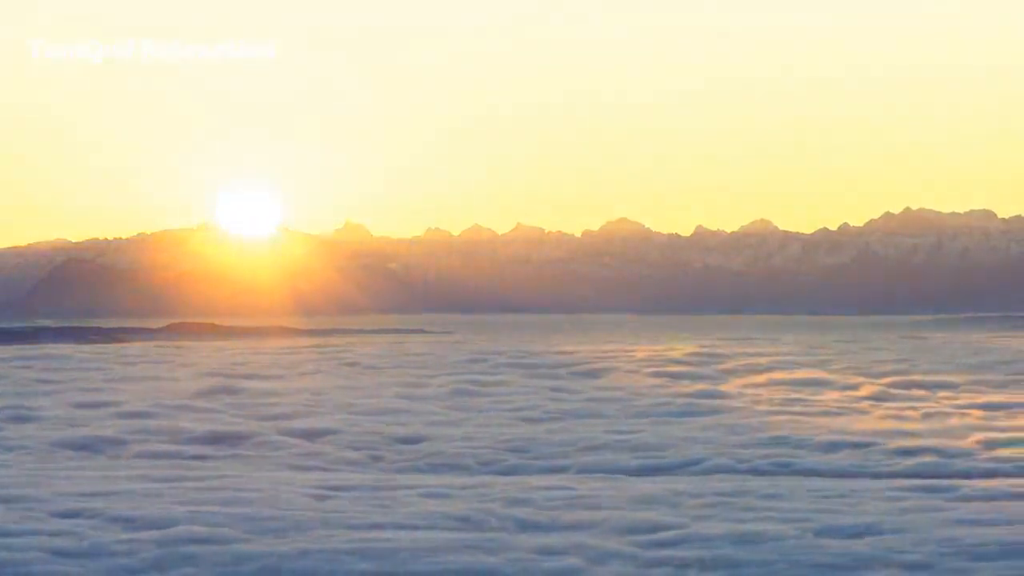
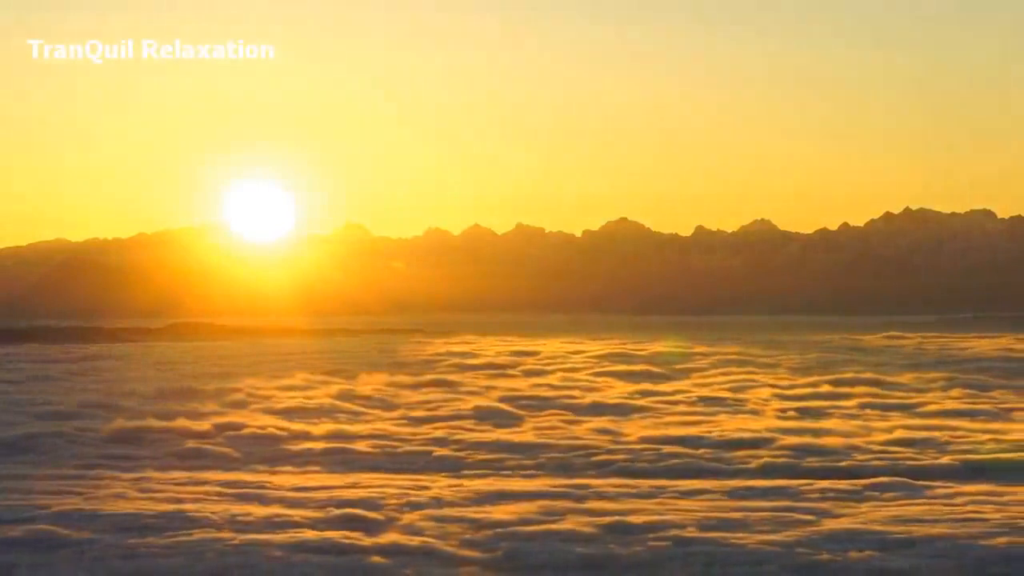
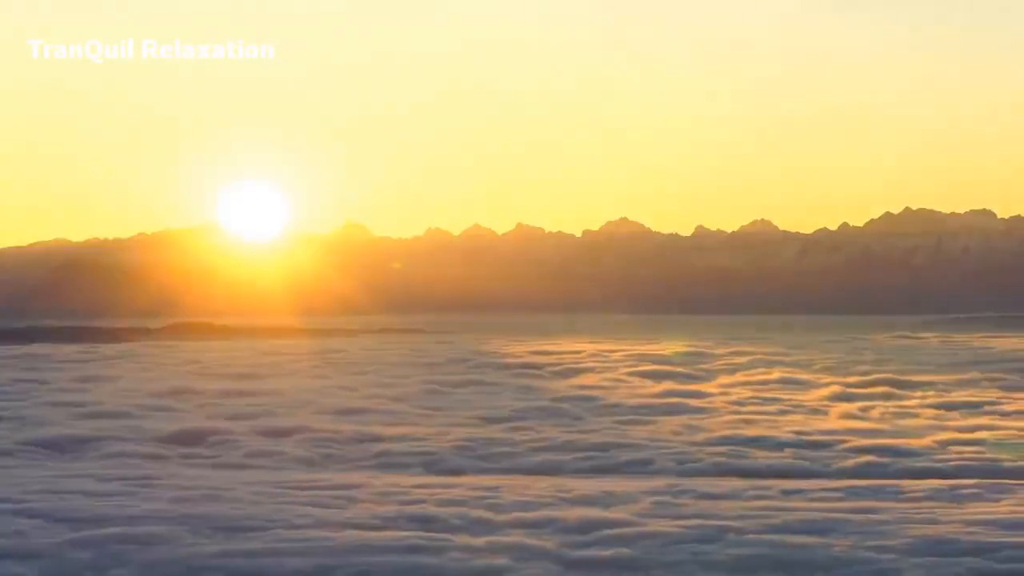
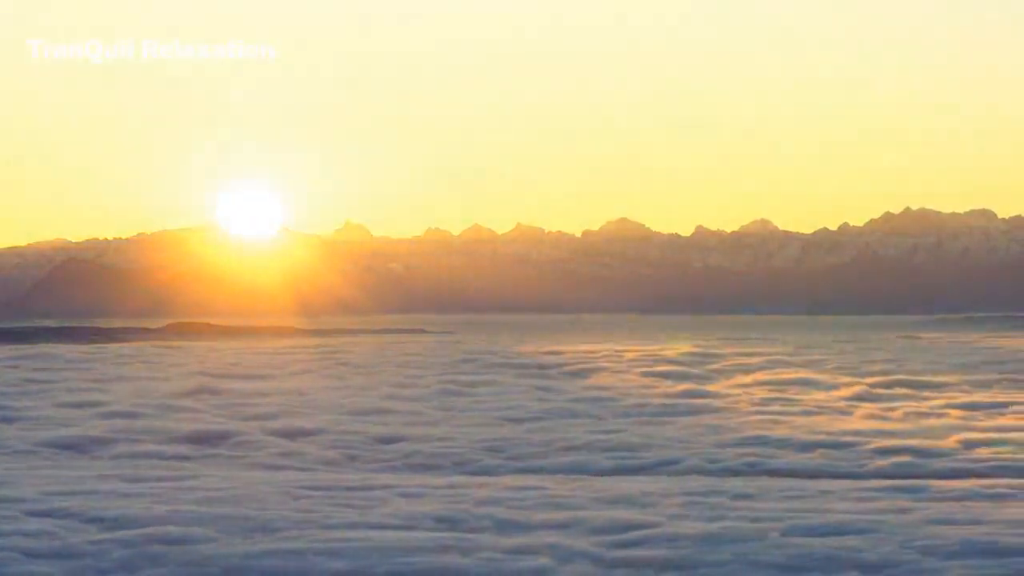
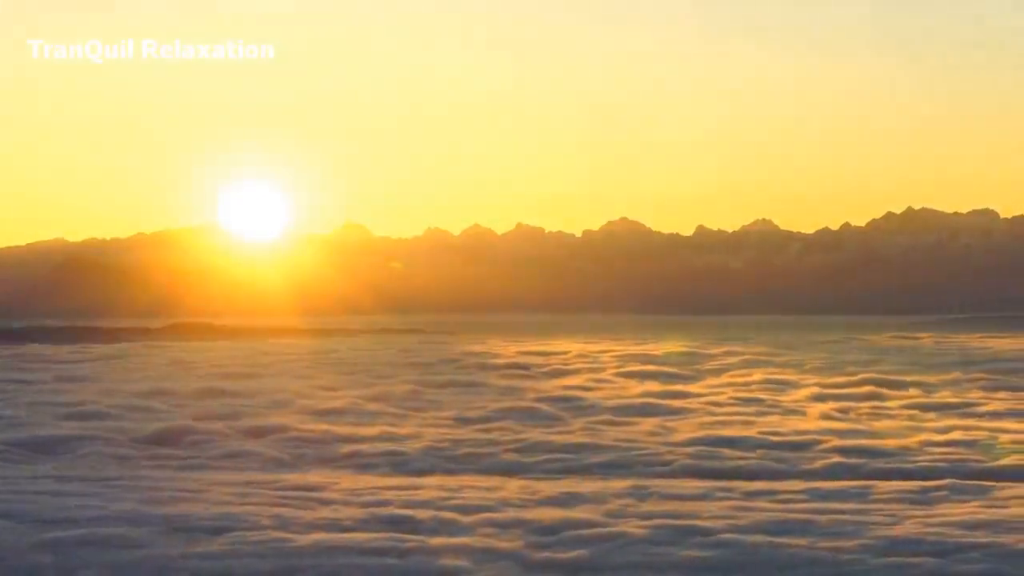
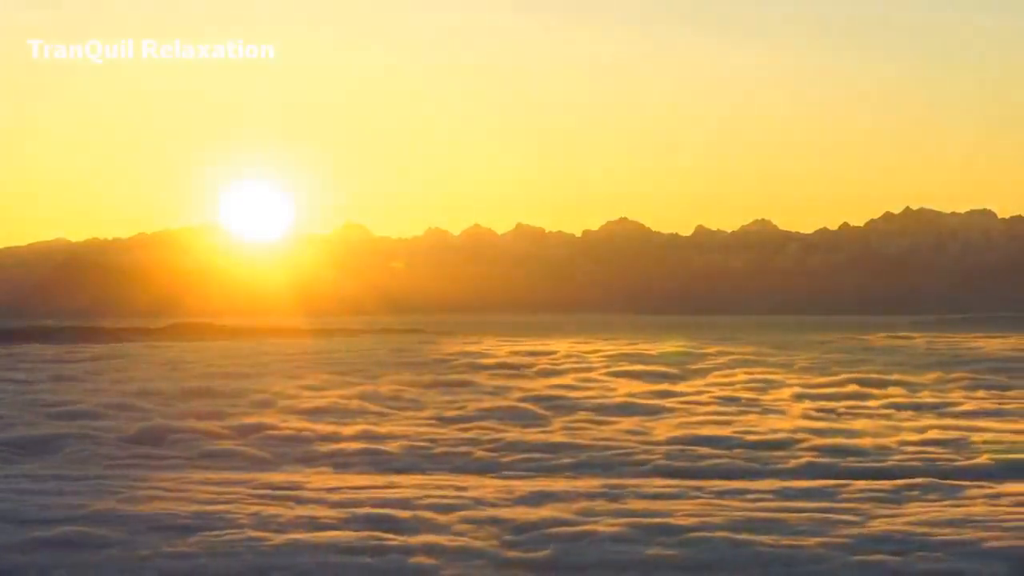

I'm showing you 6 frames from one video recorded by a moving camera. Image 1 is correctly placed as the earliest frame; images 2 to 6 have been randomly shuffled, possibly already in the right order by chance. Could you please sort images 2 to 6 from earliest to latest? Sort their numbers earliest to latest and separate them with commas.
4, 3, 5, 6, 2
